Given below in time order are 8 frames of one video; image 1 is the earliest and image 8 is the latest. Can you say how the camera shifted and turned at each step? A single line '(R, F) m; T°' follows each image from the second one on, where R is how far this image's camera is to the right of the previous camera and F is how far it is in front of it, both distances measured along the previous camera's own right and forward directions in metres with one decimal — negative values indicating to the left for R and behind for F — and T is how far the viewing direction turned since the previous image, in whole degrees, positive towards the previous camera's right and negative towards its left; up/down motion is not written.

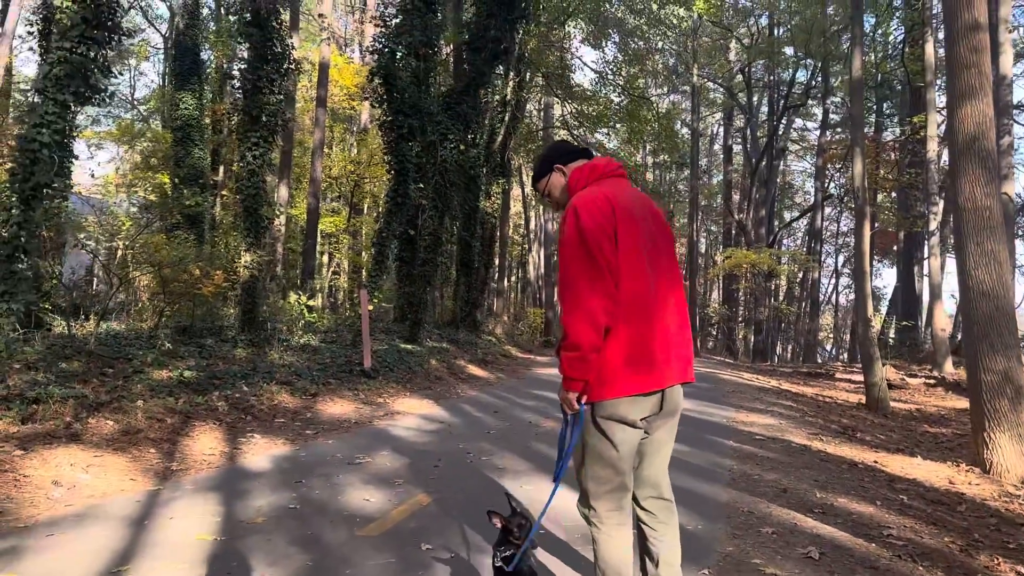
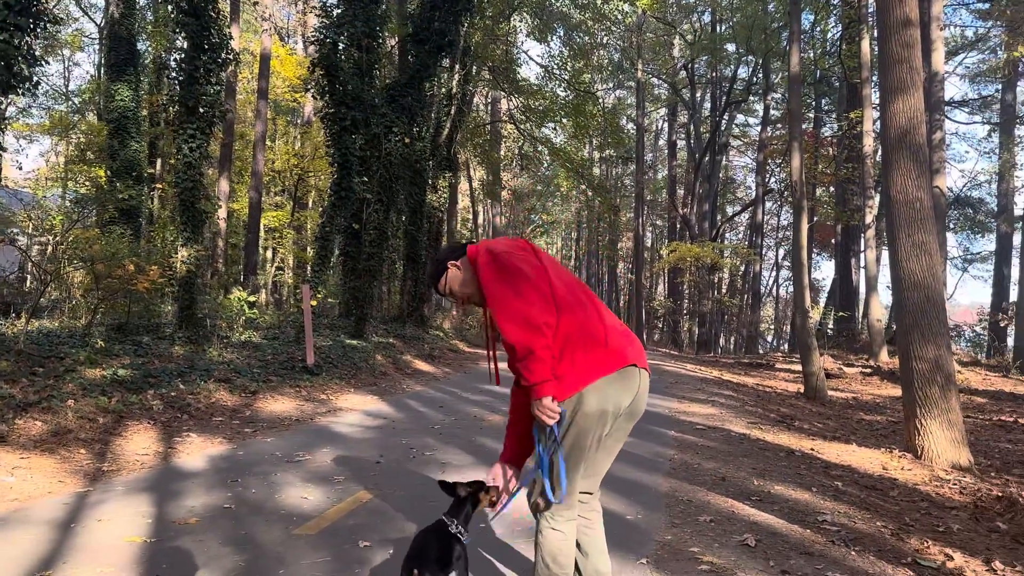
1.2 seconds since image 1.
(0.0, 0.0) m; +3°
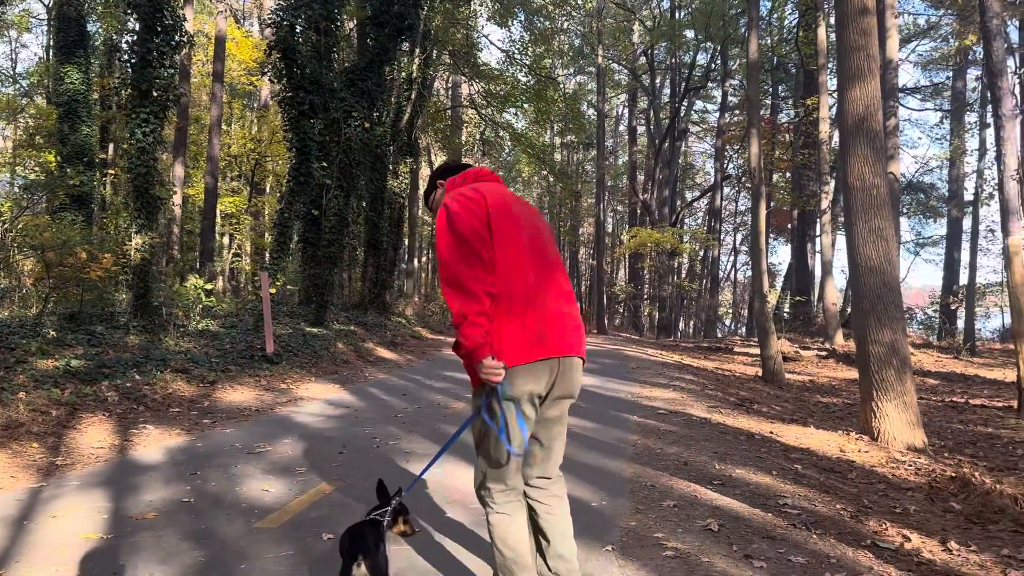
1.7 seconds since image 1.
(0.0, 0.0) m; +3°
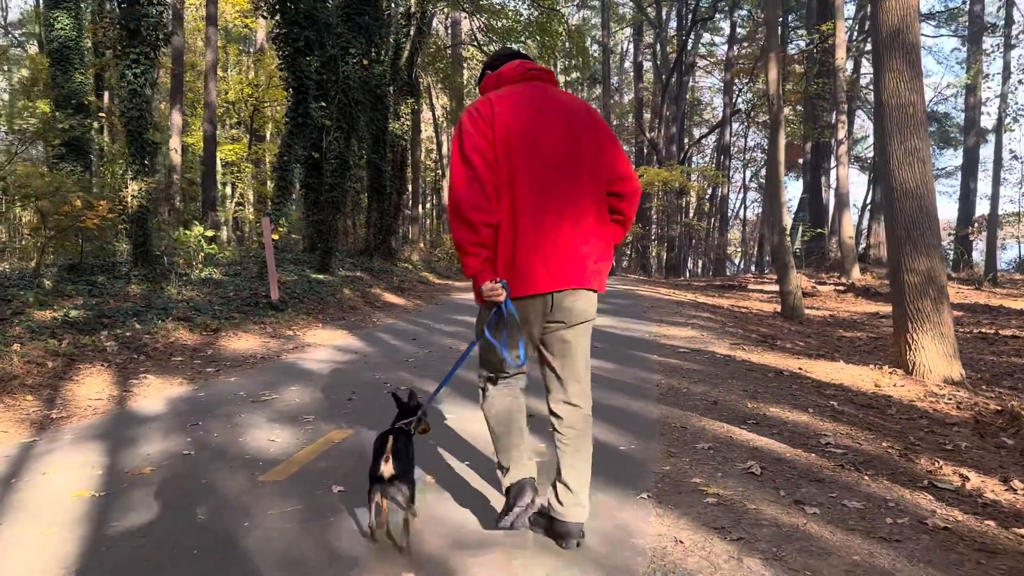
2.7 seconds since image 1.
(-0.1, +0.4) m; 0°
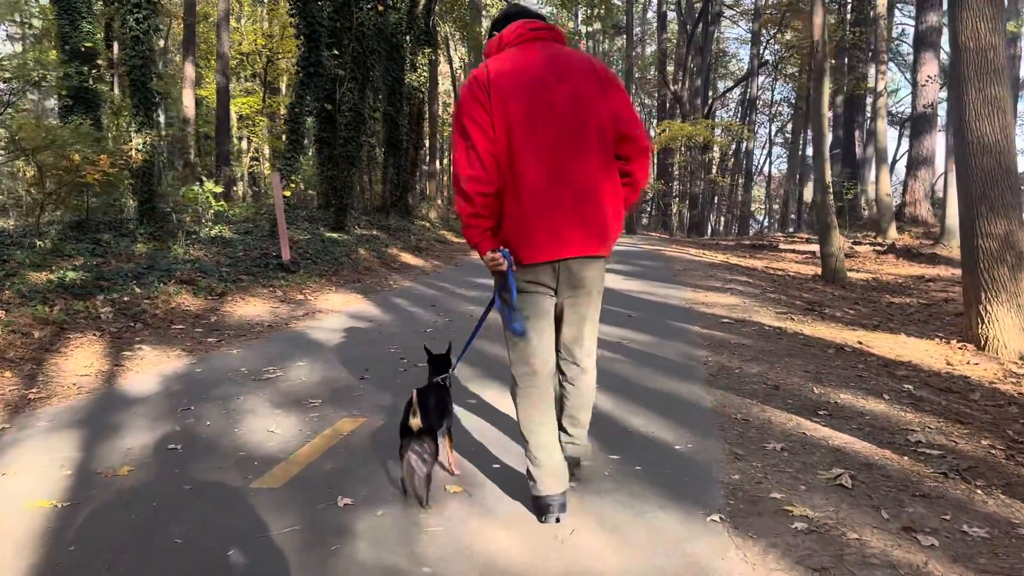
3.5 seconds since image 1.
(-0.1, +0.7) m; -1°
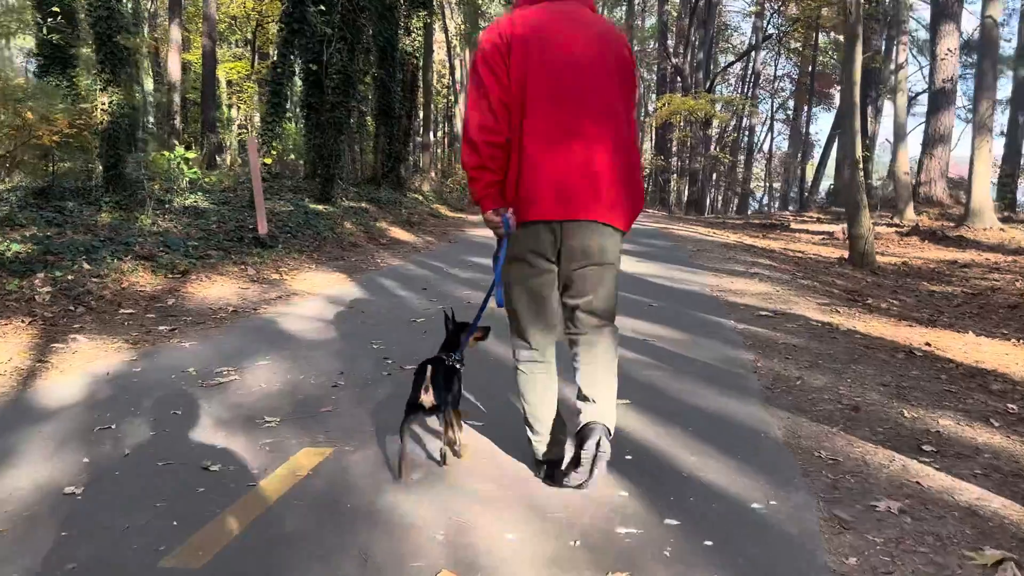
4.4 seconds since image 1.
(-0.1, +1.0) m; +1°
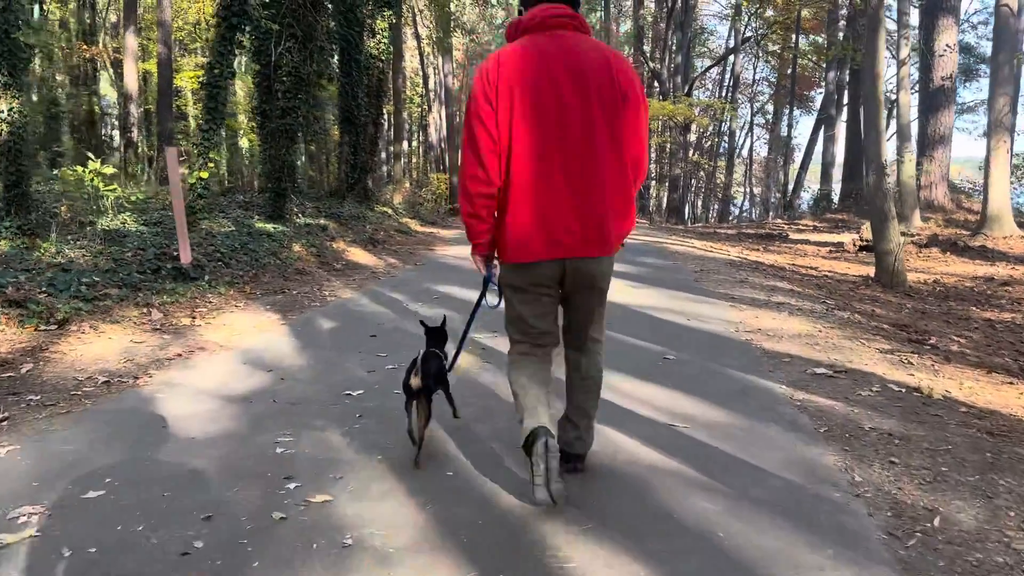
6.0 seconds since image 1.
(0.0, +1.6) m; +1°
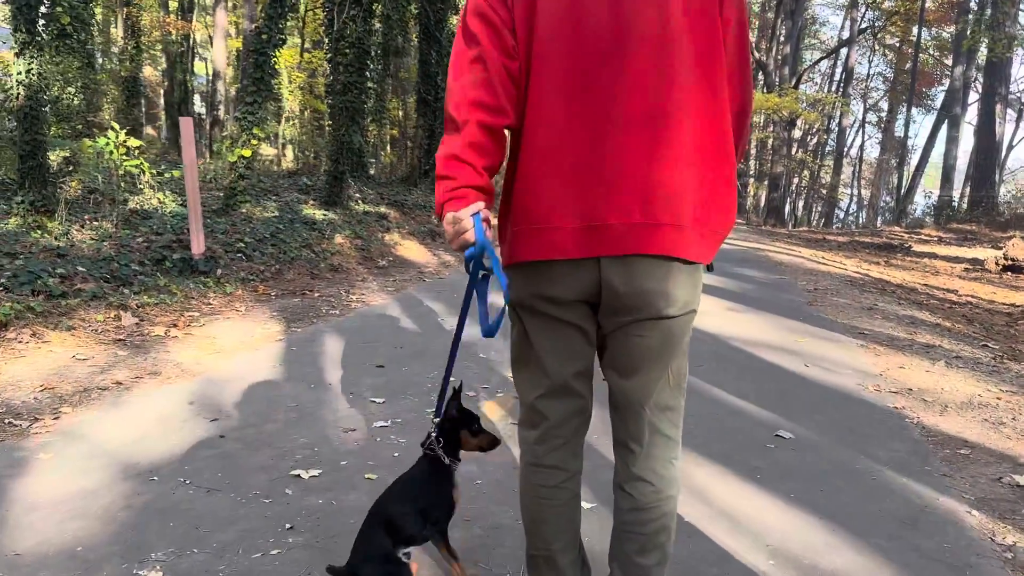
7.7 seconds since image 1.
(+0.2, +1.5) m; -6°
